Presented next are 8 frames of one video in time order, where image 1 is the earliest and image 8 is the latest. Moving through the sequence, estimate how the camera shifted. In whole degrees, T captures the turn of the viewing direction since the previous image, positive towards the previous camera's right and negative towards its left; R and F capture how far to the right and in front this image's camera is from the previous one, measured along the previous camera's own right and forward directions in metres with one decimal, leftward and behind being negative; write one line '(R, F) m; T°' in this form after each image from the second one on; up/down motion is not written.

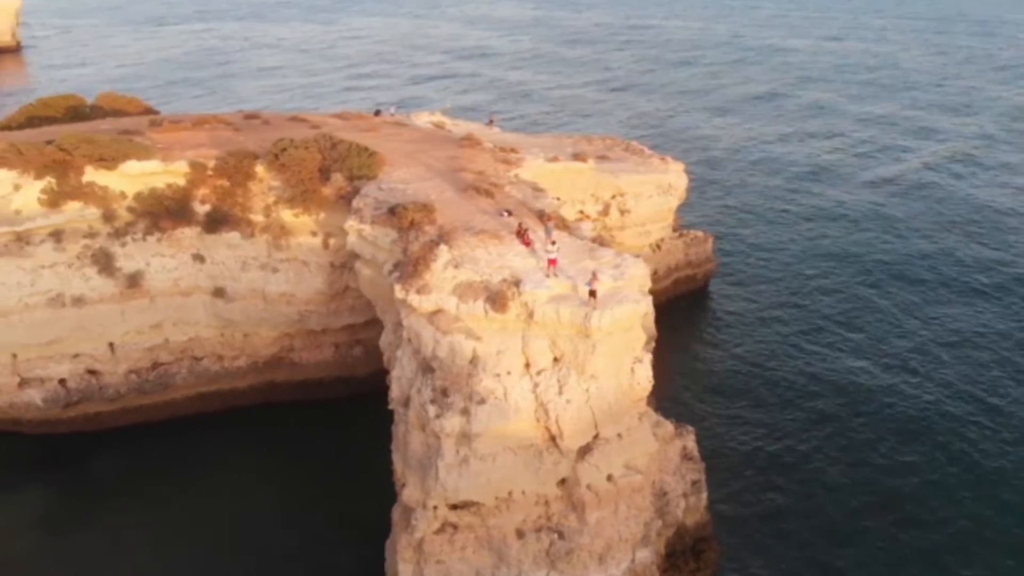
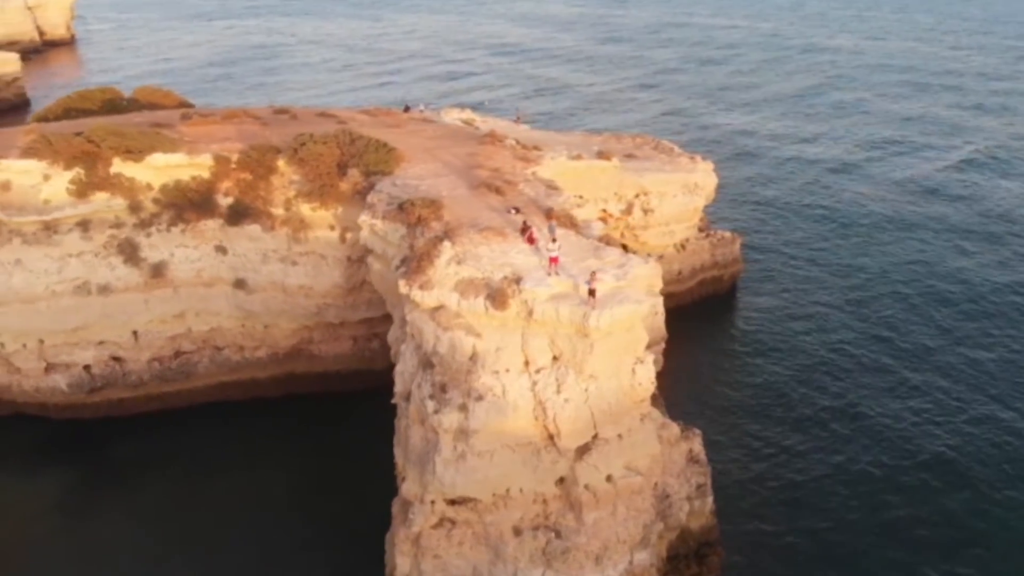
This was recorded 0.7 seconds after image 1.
(+1.0, 0.0) m; -3°
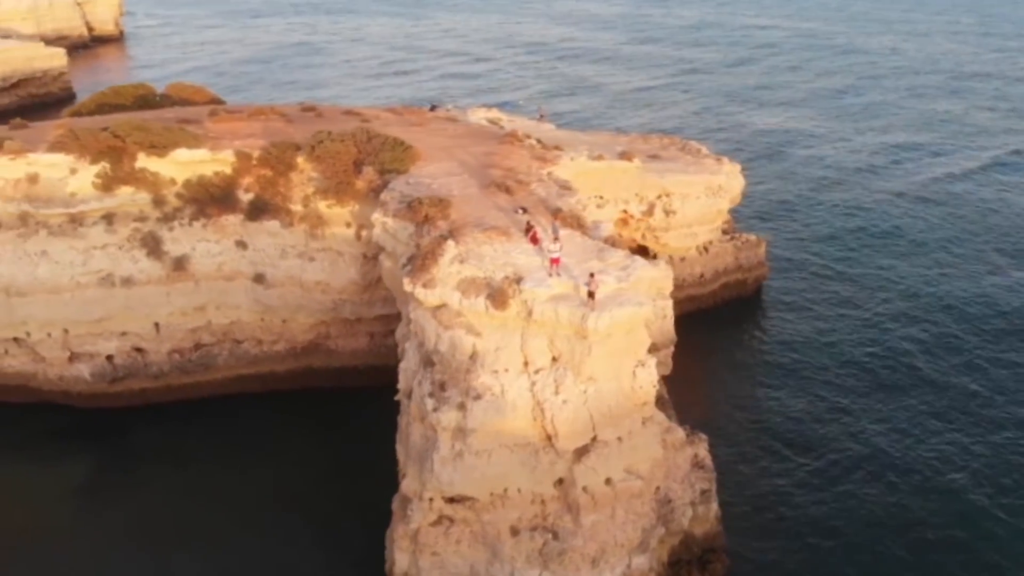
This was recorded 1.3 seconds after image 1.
(+0.9, 0.0) m; -3°
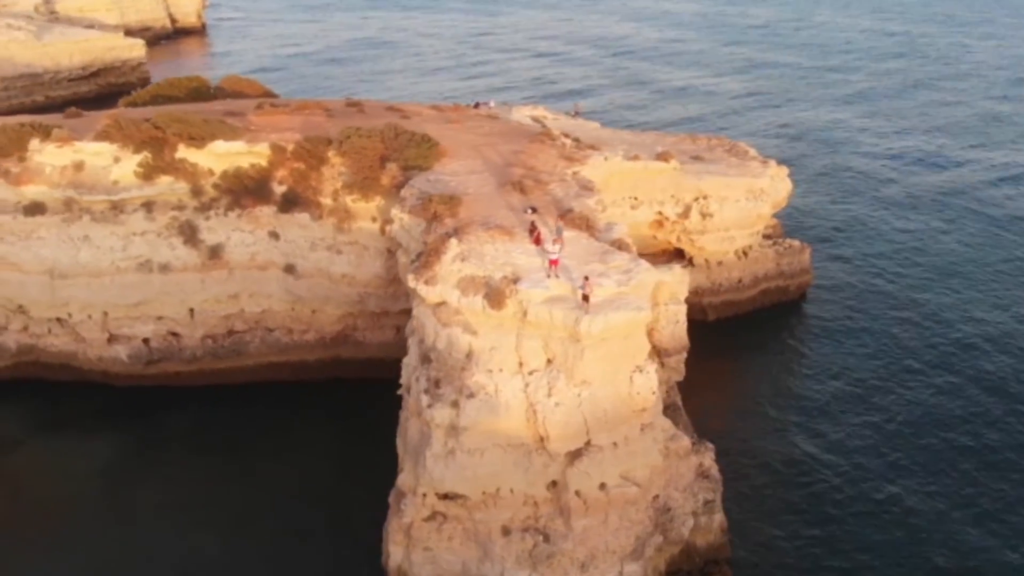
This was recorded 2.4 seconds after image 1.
(+1.7, +0.1) m; -5°
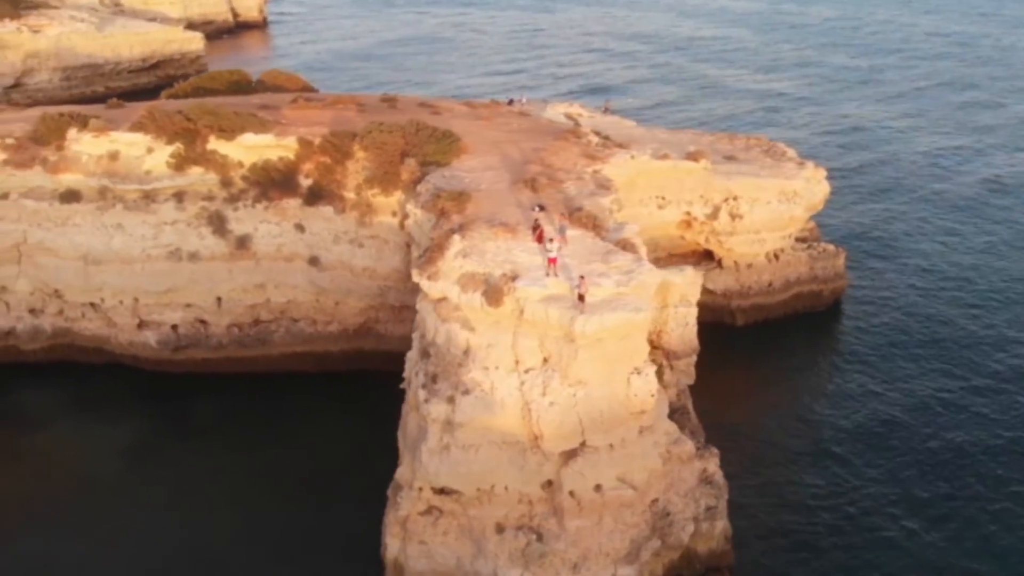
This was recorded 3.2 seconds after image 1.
(+1.3, +0.1) m; -4°
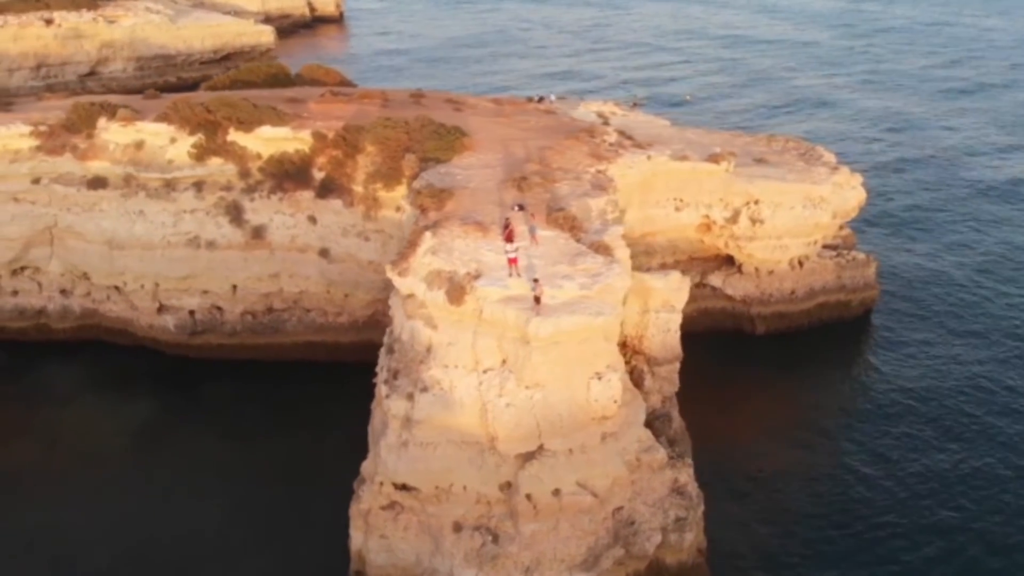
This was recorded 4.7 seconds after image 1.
(+2.5, +0.3) m; -5°
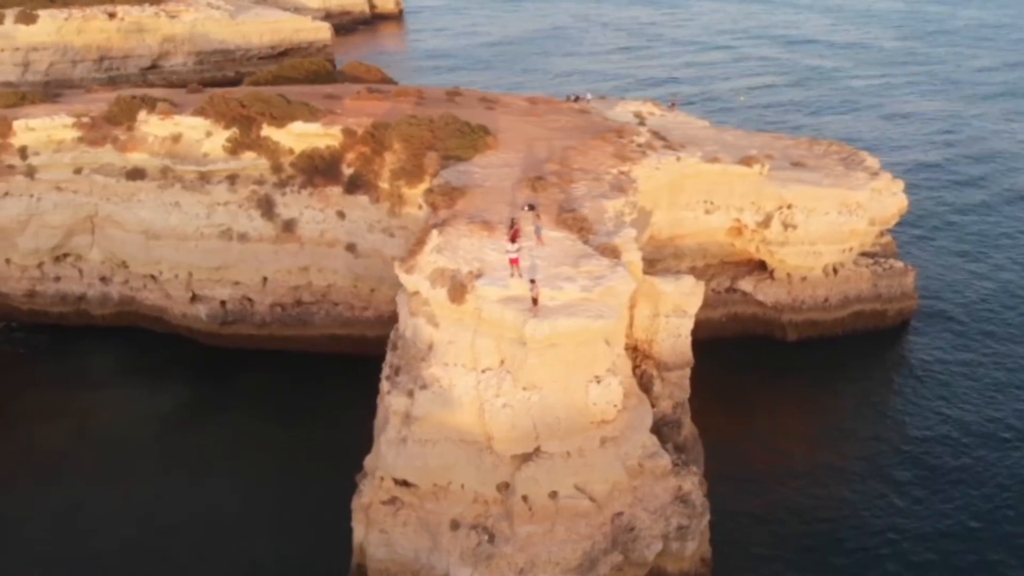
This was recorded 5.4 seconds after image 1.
(+1.3, +0.1) m; -4°
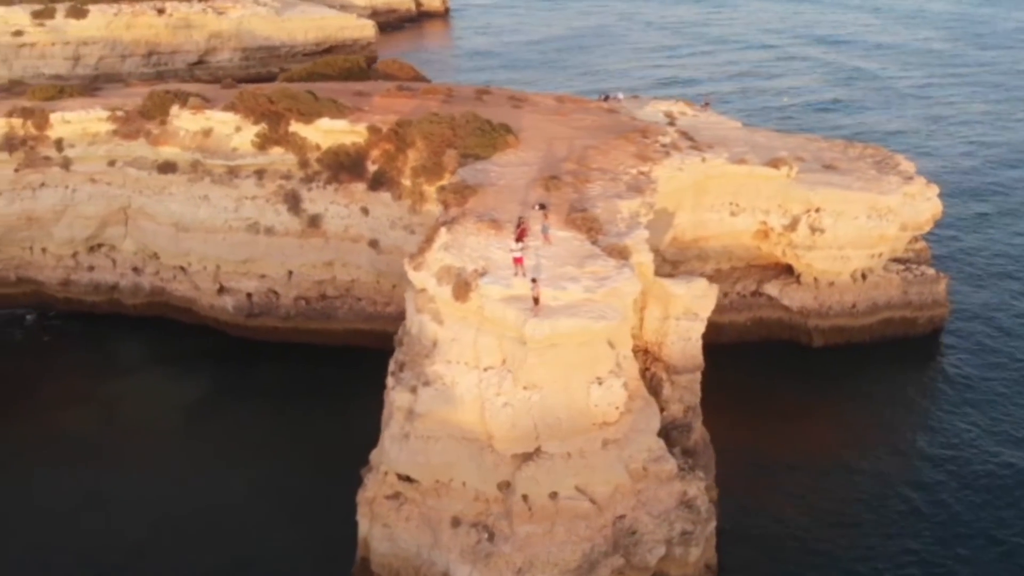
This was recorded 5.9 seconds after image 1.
(+0.9, +0.1) m; -3°
